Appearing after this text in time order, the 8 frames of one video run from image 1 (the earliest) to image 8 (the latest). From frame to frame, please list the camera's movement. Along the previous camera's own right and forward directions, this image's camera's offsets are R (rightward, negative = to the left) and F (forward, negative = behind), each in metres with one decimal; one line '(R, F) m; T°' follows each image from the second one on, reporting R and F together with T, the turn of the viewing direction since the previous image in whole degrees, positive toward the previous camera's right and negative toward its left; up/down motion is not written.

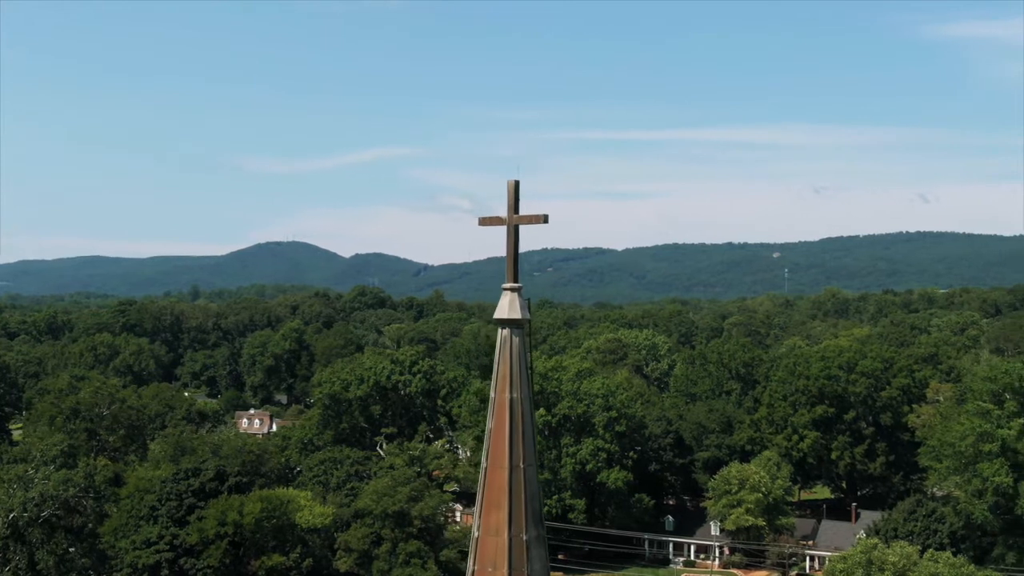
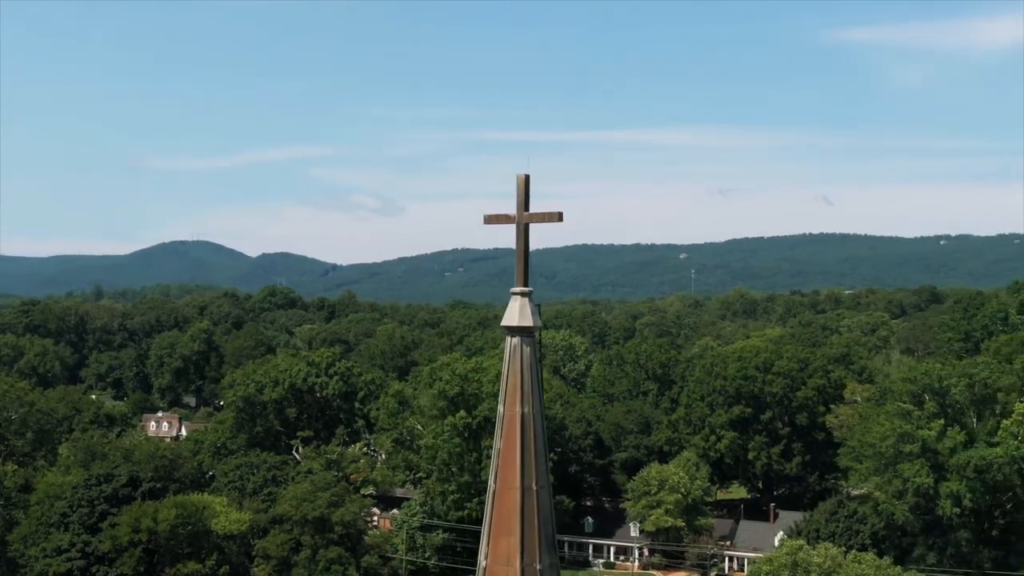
(-1.2, +0.5) m; +5°
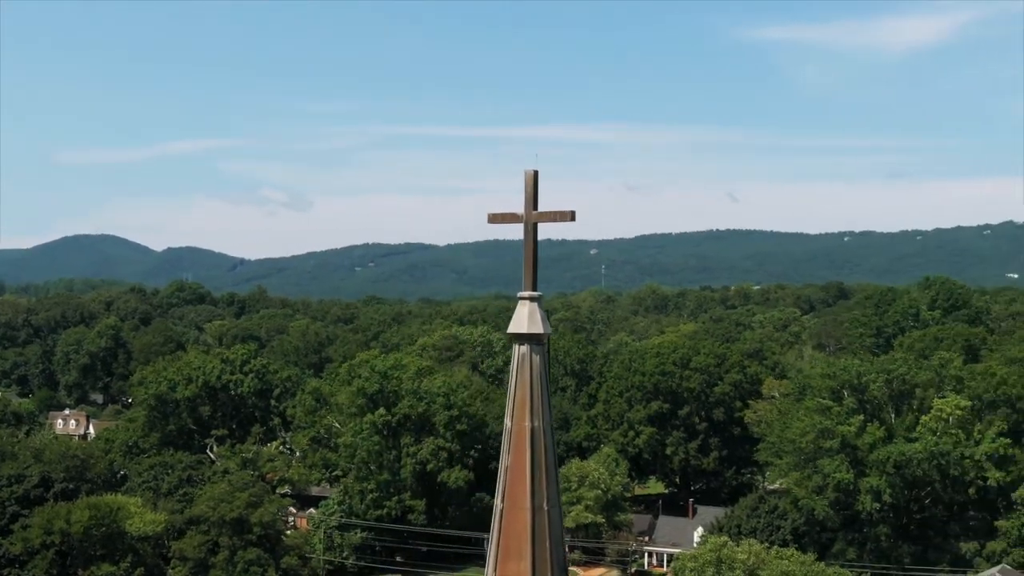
(-1.1, +0.4) m; +4°
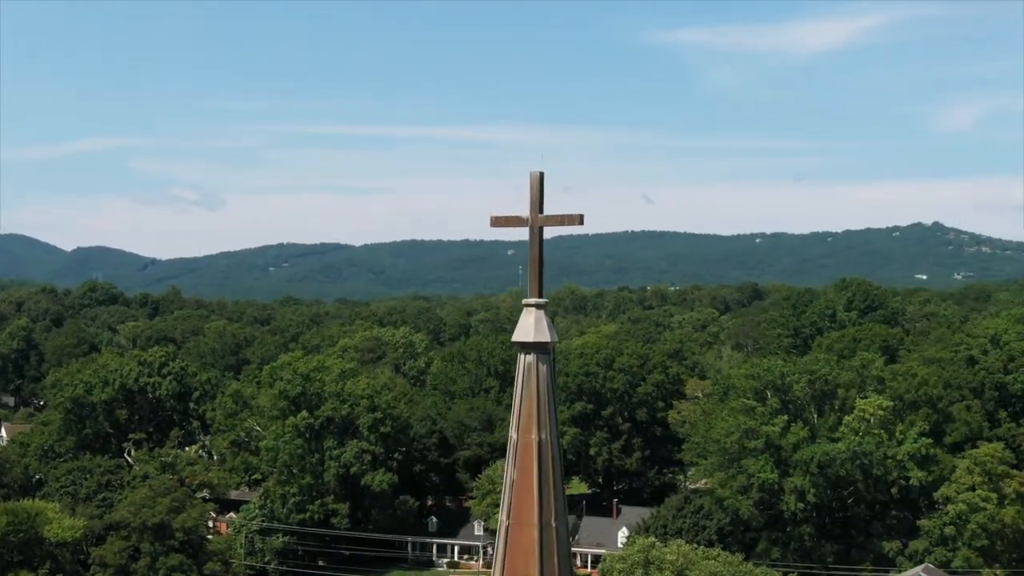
(-1.0, +0.2) m; +4°
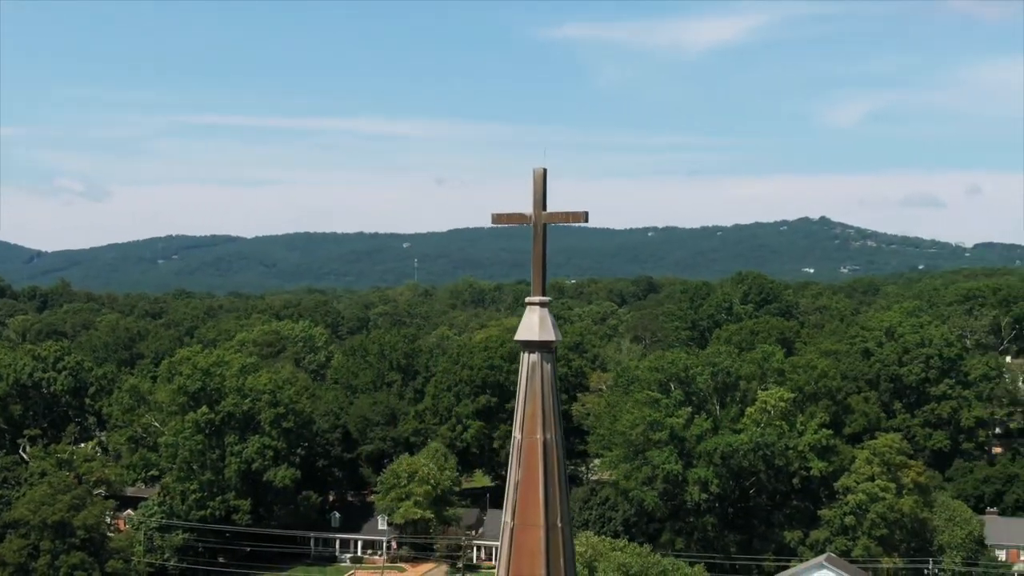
(-1.2, +0.1) m; +5°
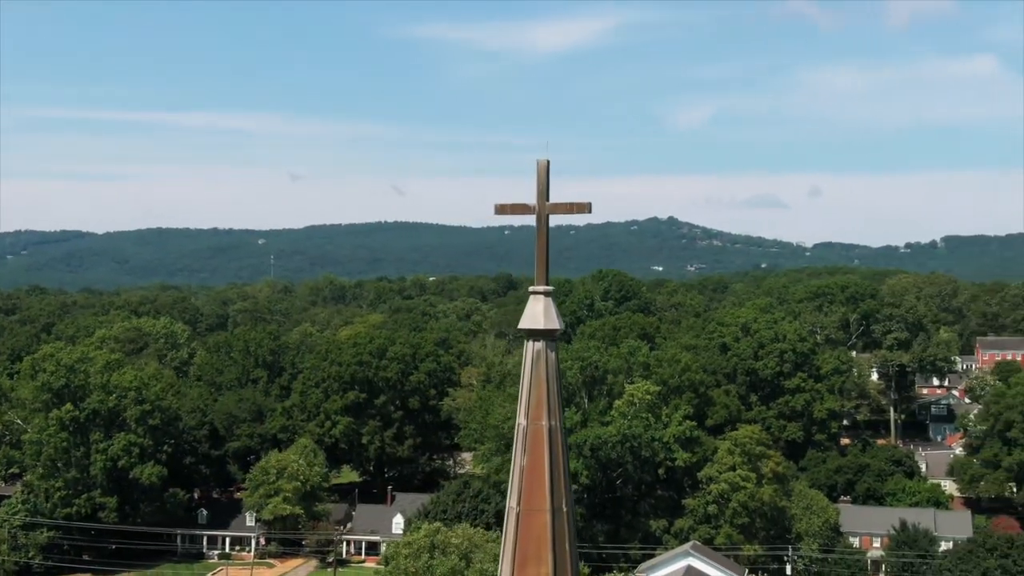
(-1.8, -0.5) m; +7°
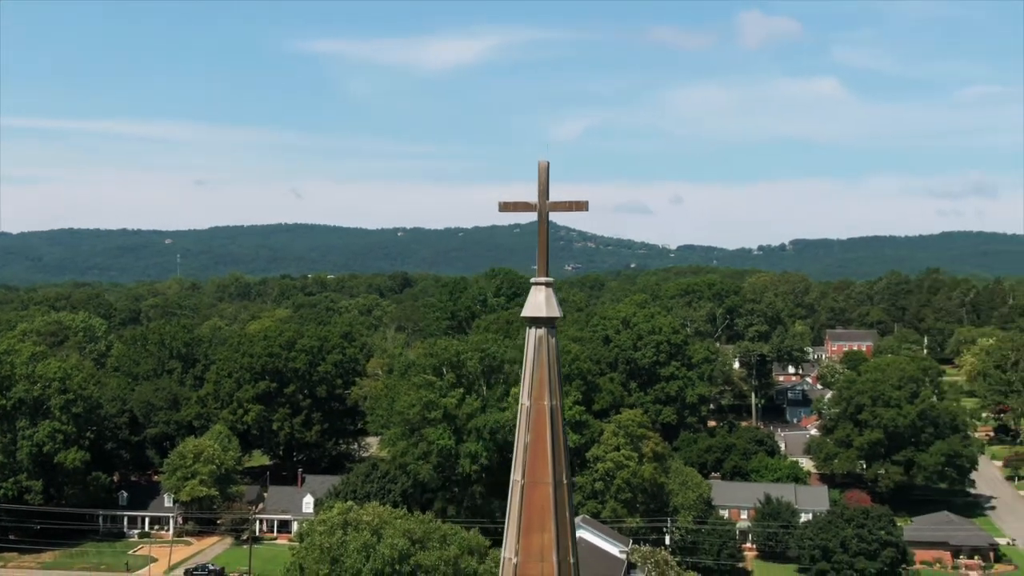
(-1.9, -3.8) m; +6°
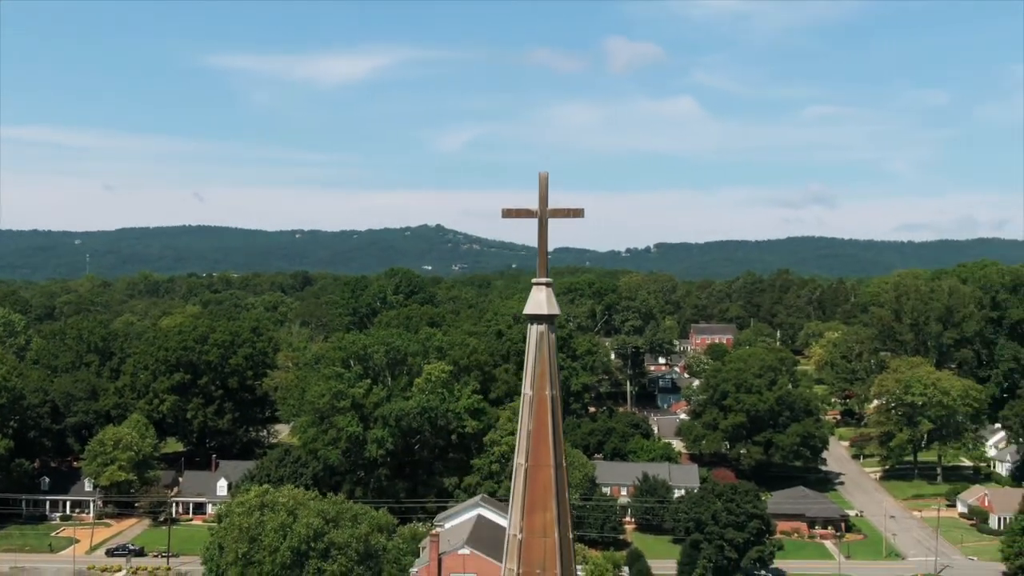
(-2.1, -4.1) m; +6°
